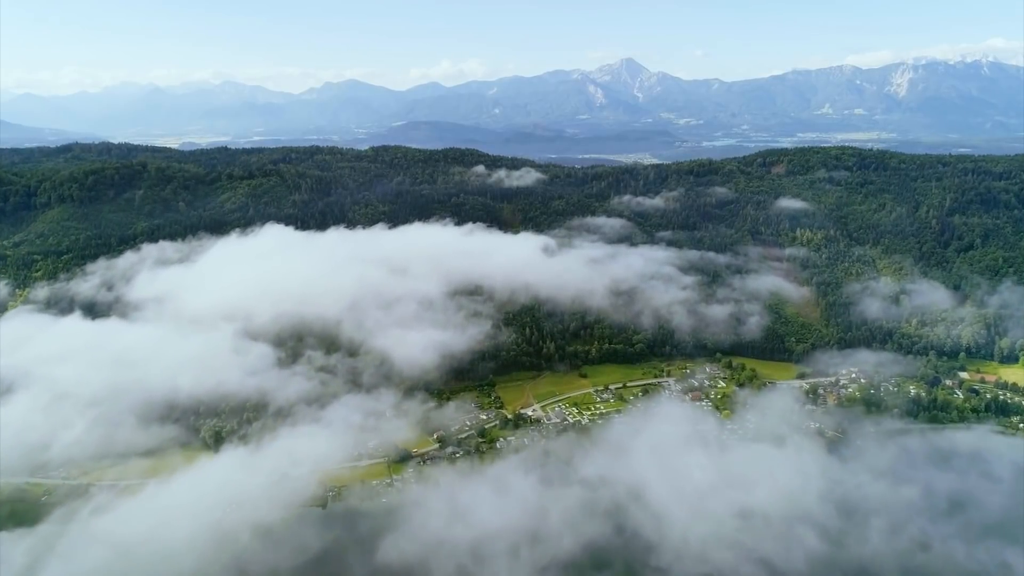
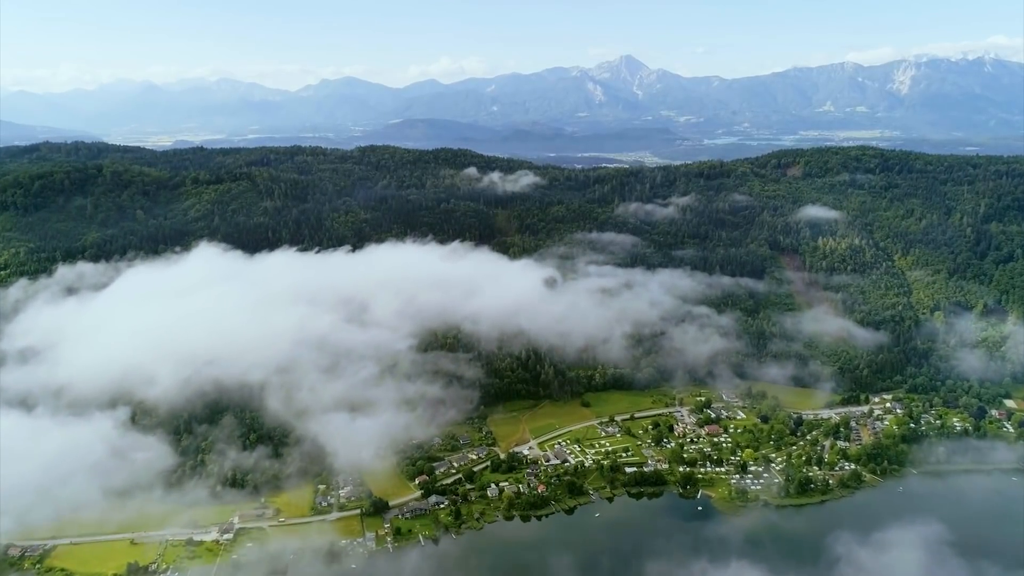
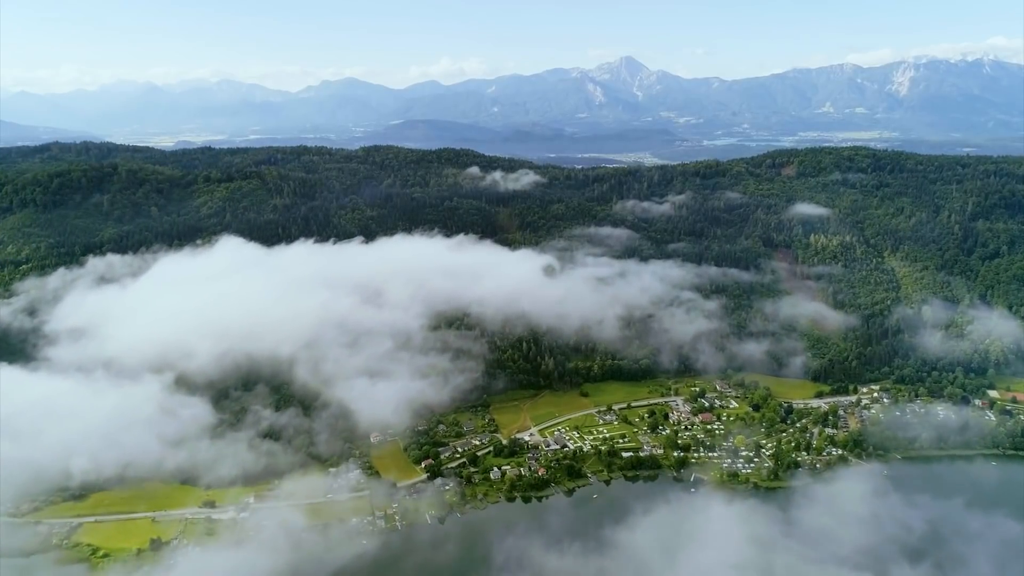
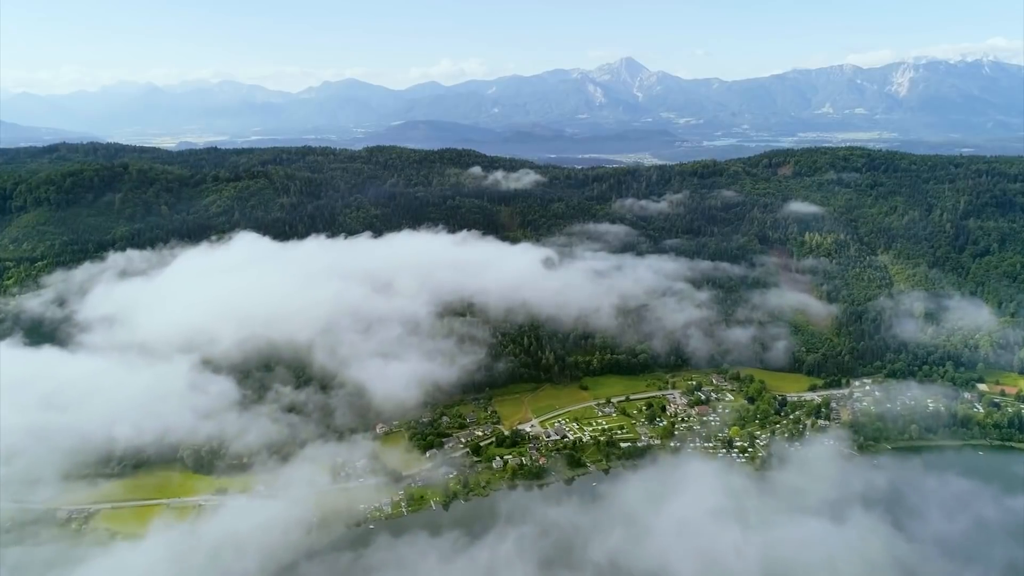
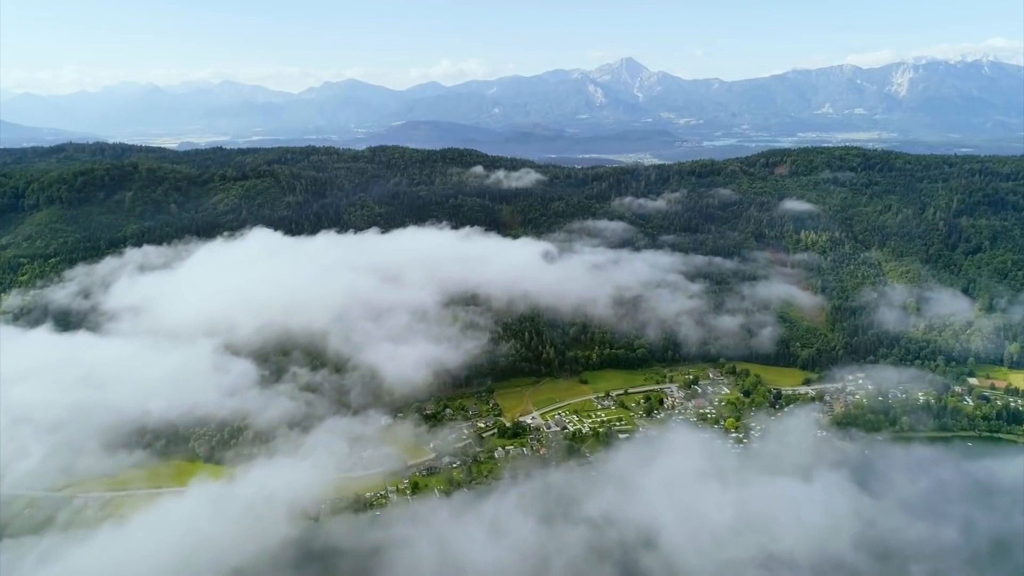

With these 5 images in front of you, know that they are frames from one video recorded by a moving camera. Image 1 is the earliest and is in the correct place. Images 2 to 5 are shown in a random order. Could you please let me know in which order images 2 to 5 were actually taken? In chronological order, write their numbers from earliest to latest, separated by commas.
5, 4, 3, 2
